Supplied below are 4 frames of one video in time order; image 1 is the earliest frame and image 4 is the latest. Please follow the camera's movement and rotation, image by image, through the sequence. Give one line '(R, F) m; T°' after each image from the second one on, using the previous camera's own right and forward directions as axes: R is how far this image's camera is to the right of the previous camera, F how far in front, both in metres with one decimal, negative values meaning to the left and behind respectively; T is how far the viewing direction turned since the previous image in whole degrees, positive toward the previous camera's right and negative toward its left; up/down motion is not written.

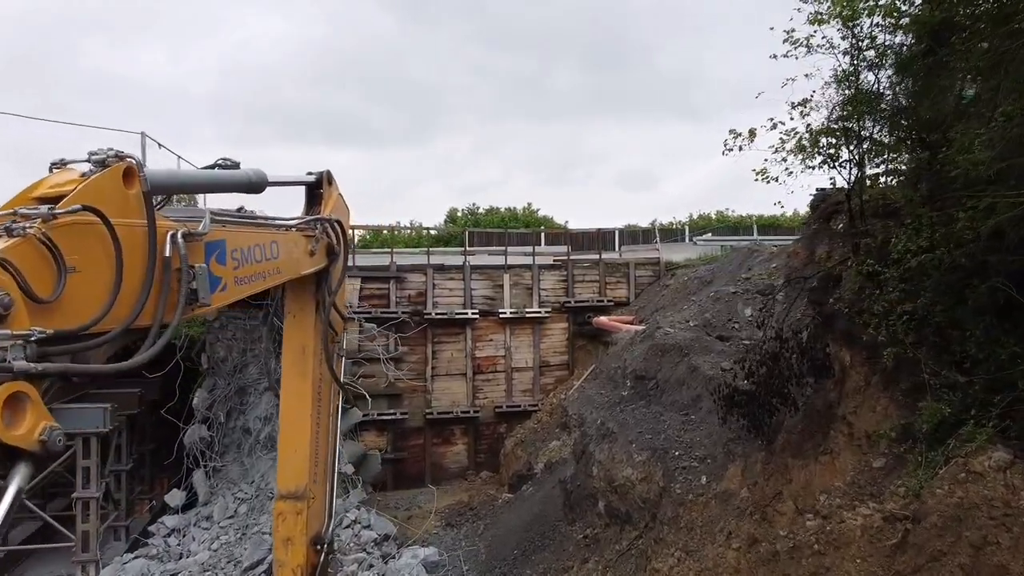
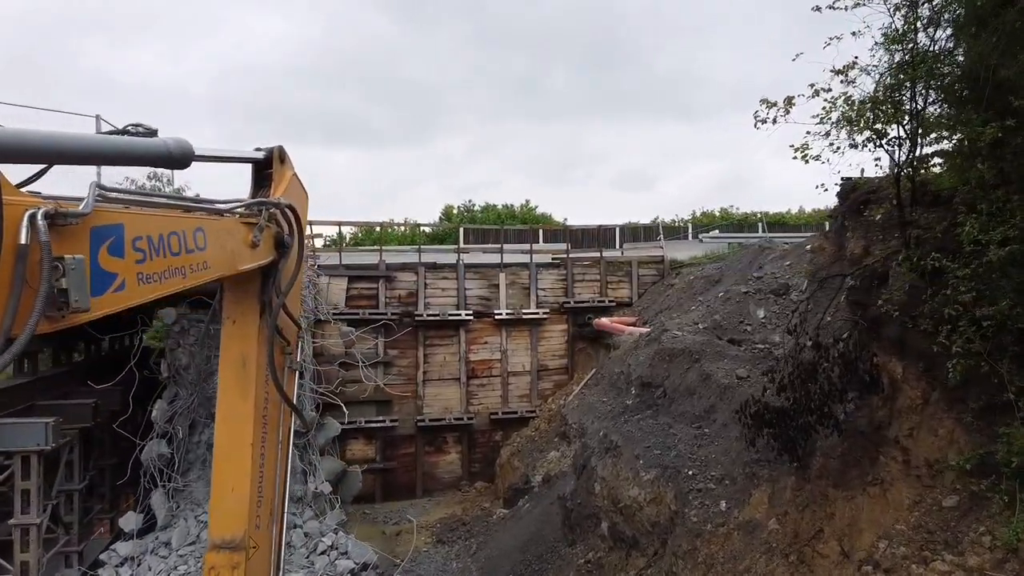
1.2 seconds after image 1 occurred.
(+0.1, +0.7) m; 0°
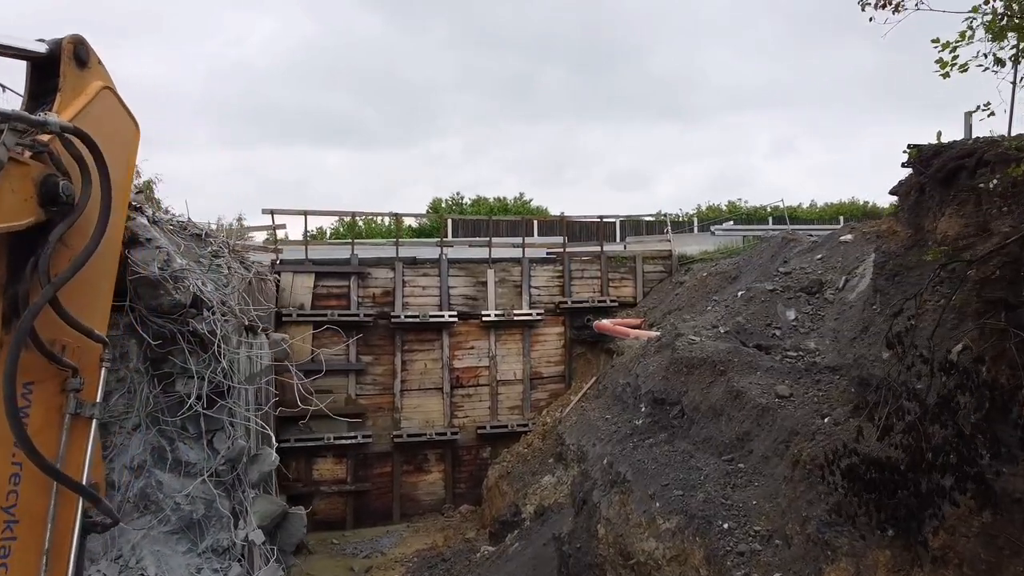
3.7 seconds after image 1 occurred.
(+0.1, +1.5) m; 0°
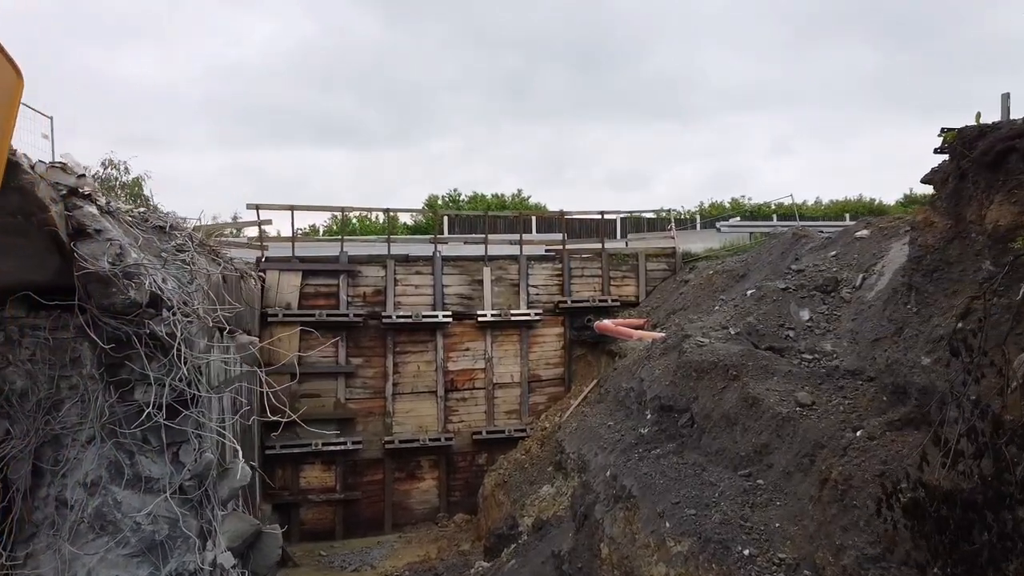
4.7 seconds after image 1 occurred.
(0.0, +0.5) m; 0°
